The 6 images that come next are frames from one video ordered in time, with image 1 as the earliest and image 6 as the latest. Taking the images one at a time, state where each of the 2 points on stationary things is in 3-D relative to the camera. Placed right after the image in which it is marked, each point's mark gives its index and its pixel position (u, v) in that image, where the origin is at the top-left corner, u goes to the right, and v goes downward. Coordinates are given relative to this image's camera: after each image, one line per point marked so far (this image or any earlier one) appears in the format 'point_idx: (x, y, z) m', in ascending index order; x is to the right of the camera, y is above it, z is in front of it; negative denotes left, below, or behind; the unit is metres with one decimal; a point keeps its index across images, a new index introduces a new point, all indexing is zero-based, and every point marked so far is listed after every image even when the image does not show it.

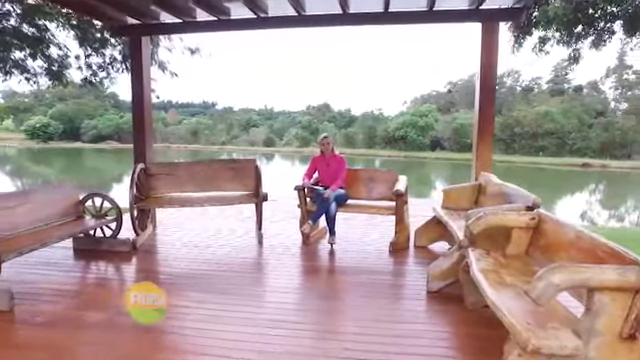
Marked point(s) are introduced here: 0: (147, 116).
0: (-2.2, +0.8, +5.1) m
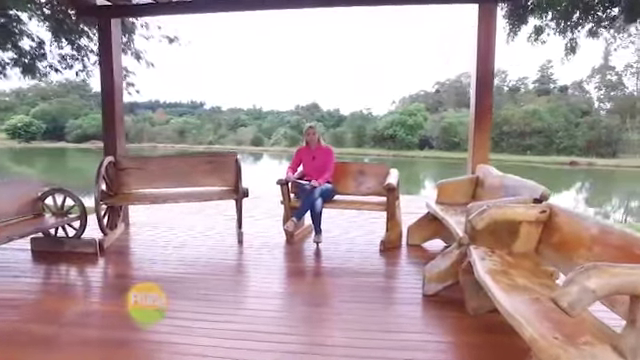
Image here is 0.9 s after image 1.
0: (-2.4, +0.8, +4.7) m
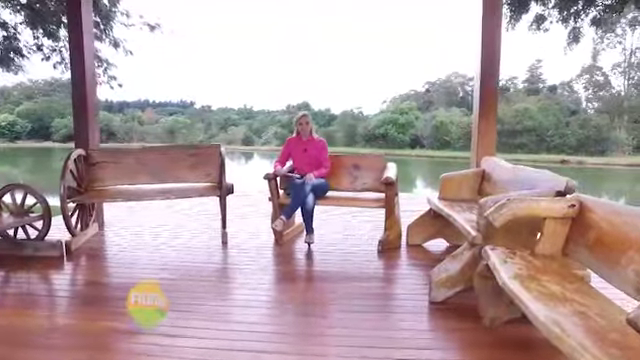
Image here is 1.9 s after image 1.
0: (-2.5, +0.9, +4.3) m
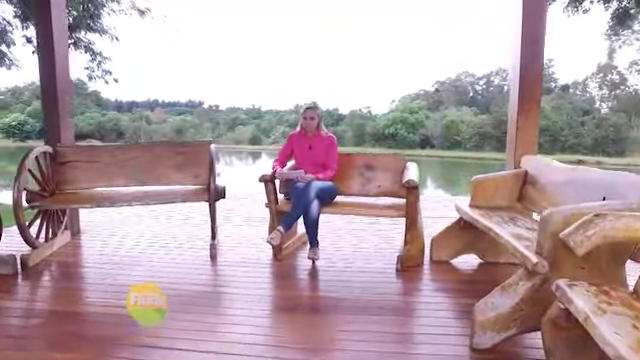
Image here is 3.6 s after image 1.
0: (-2.4, +0.9, +3.7) m
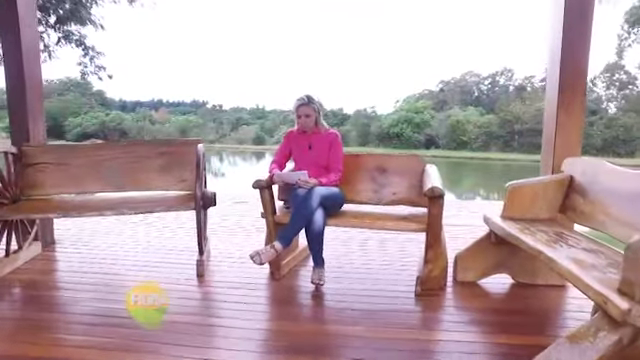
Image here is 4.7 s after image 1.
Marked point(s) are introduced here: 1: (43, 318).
0: (-2.4, +0.8, +3.3) m
1: (-1.6, -0.8, +2.3) m
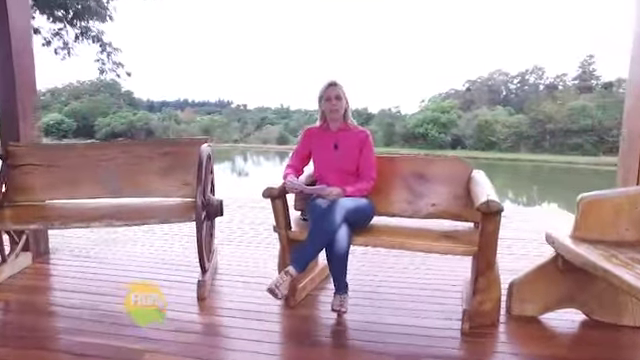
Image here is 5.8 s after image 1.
0: (-2.2, +0.8, +3.0) m
1: (-1.5, -0.8, +1.9) m
